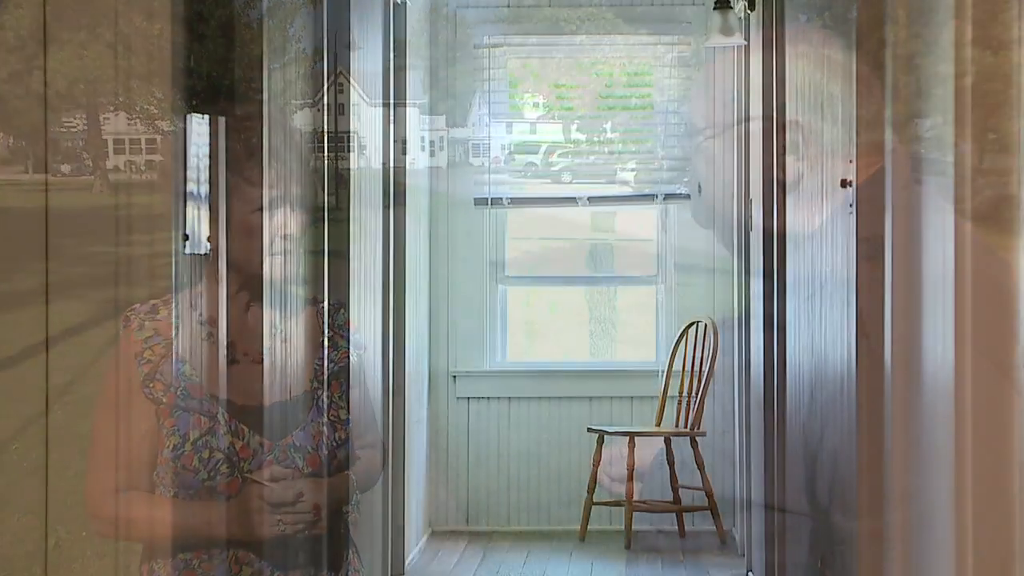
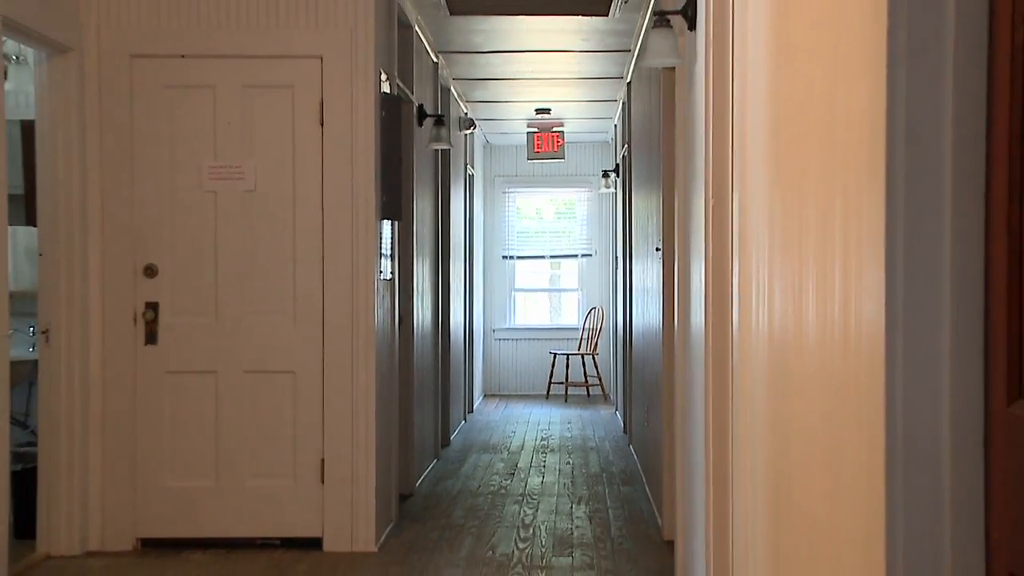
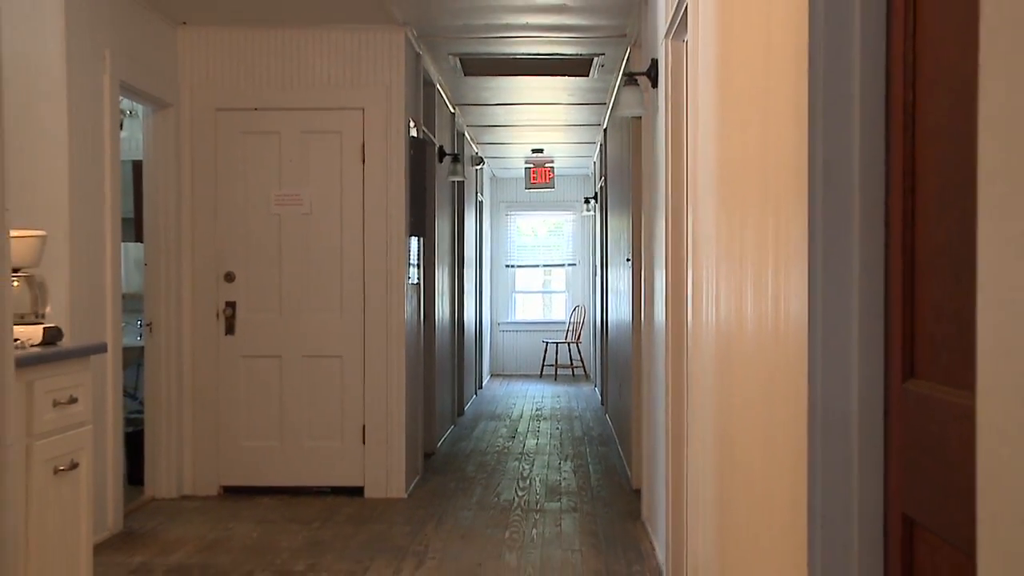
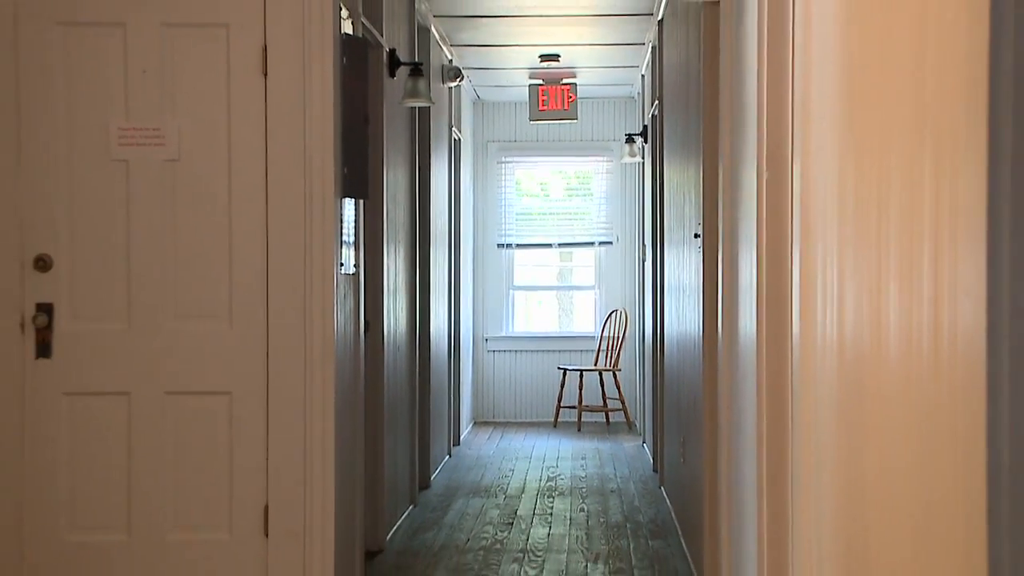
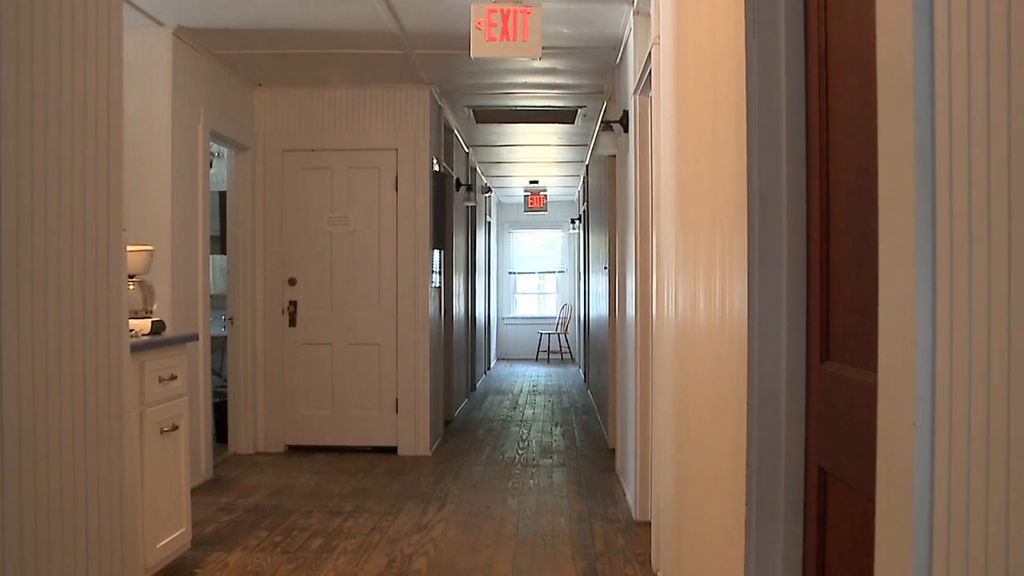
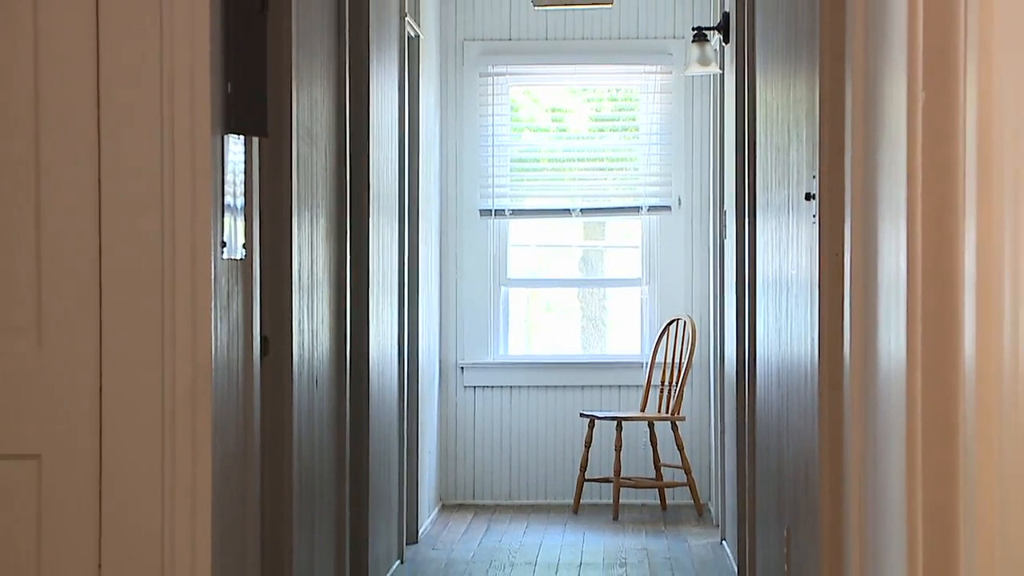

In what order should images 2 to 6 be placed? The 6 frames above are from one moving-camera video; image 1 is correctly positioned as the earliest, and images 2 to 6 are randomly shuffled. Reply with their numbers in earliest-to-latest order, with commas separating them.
6, 4, 2, 3, 5
